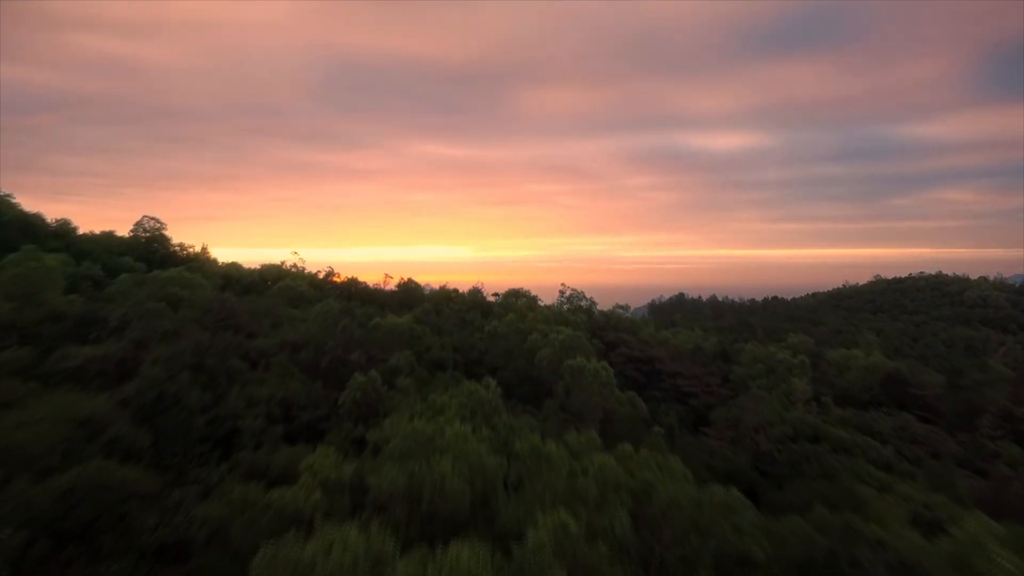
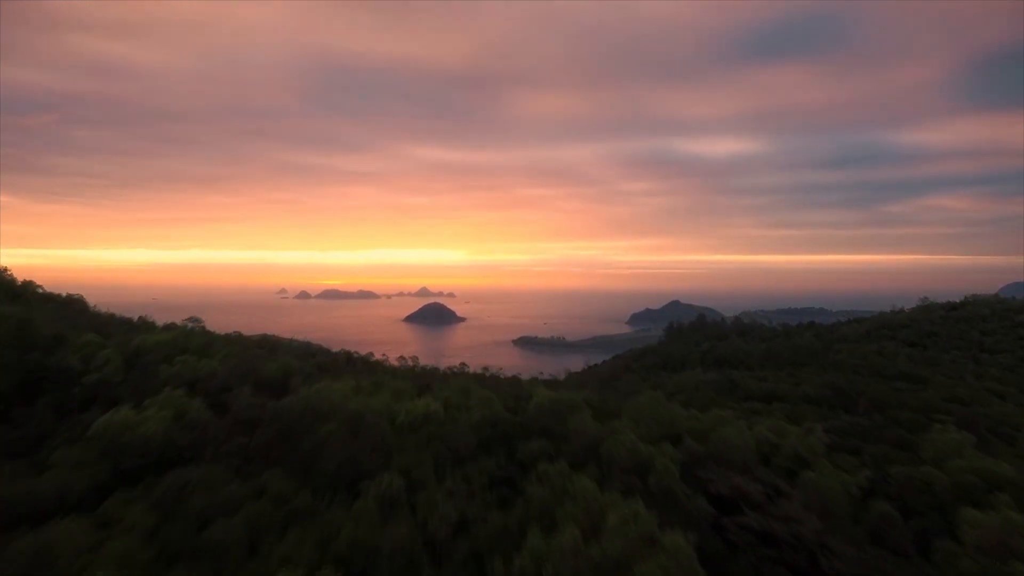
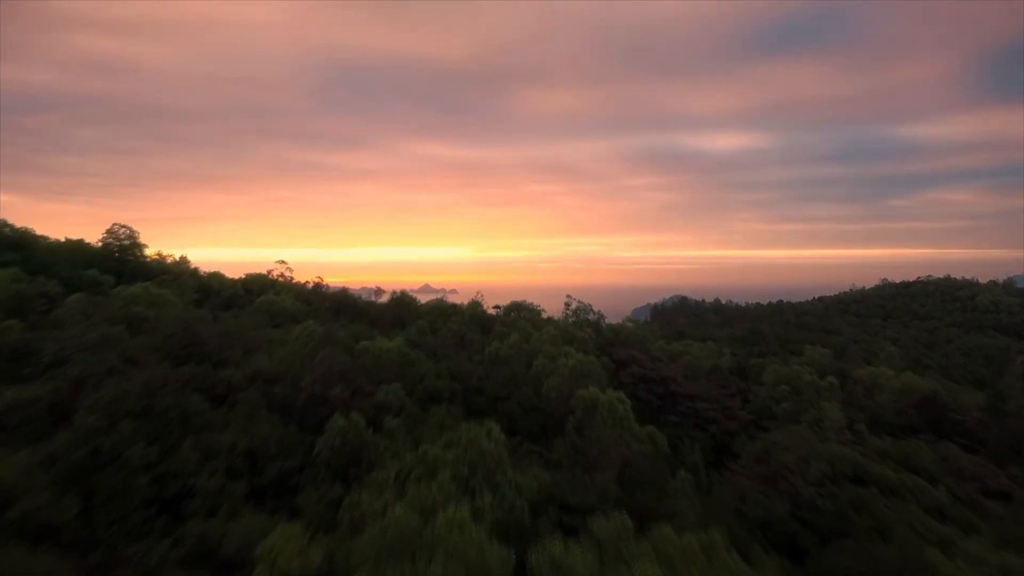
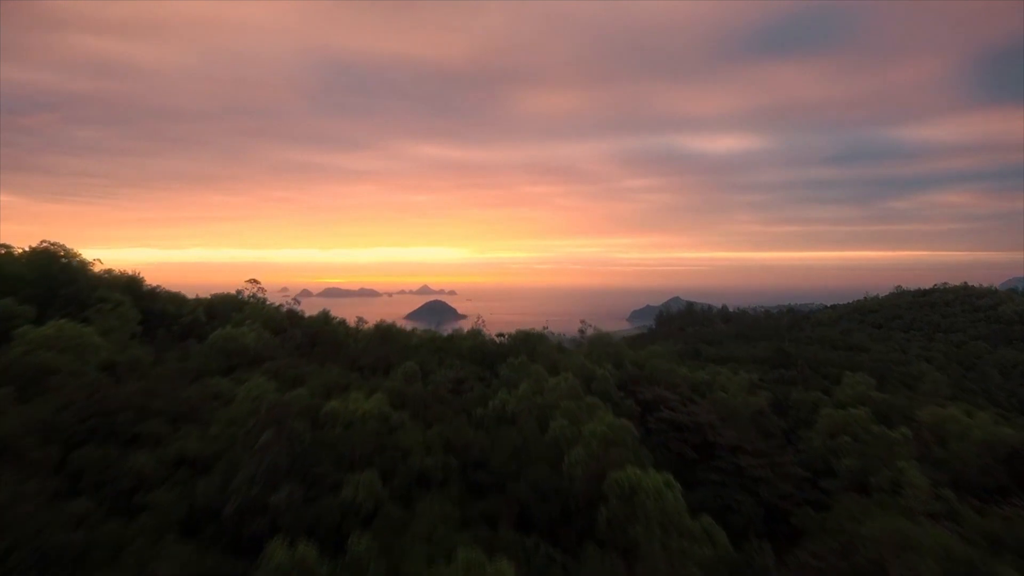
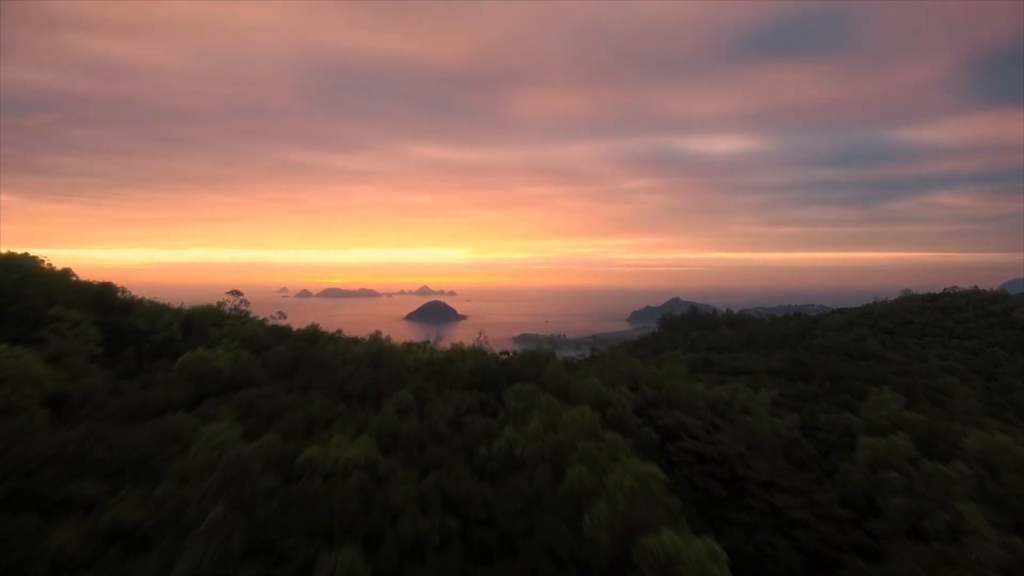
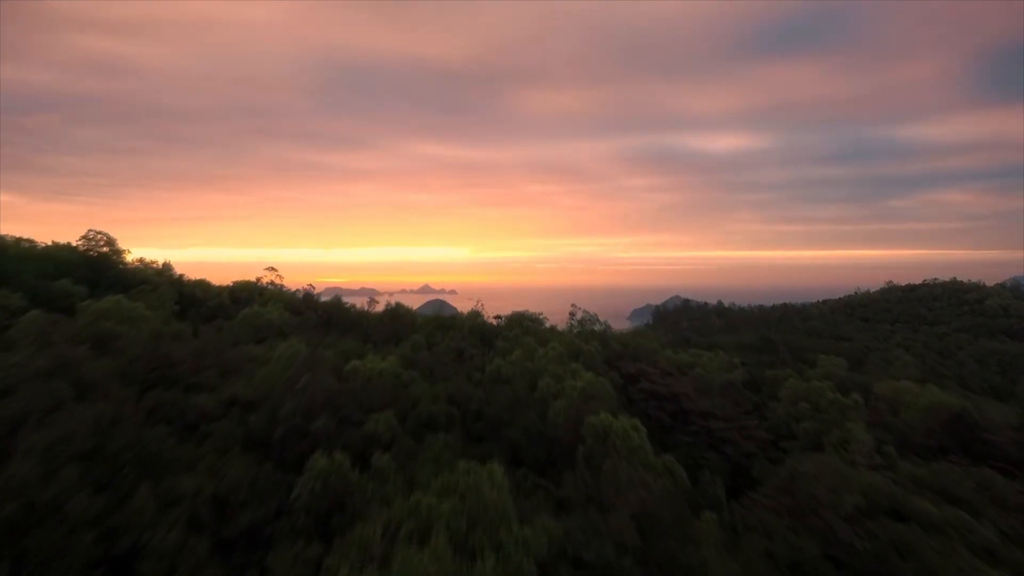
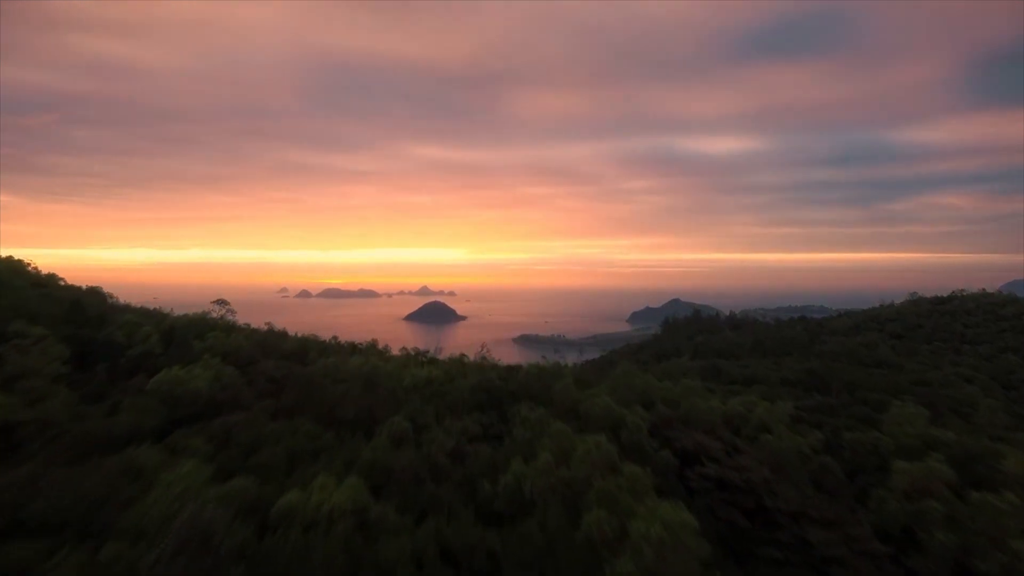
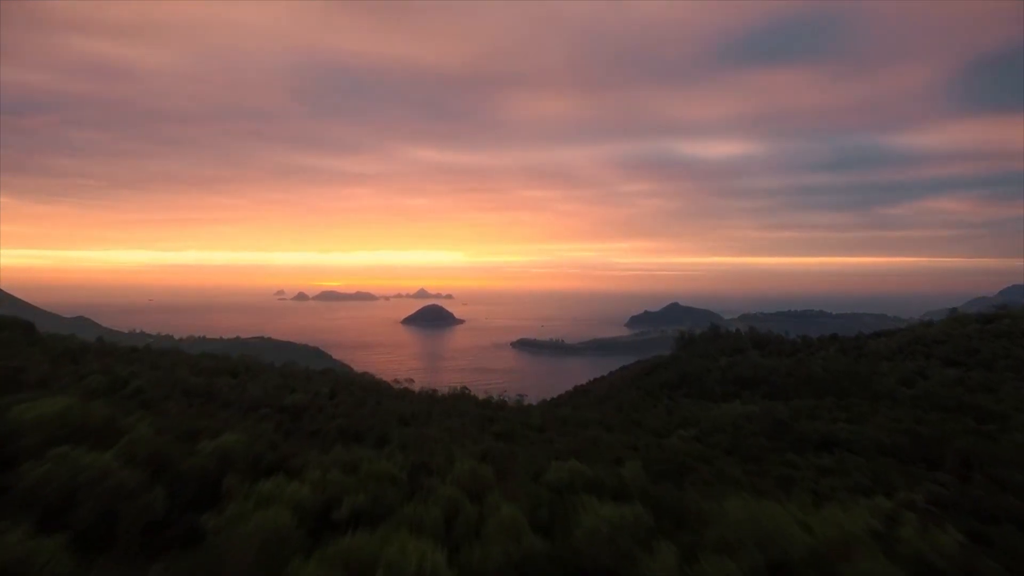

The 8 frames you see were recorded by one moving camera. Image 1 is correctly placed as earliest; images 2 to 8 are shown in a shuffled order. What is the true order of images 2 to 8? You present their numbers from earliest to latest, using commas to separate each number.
3, 6, 4, 5, 7, 2, 8
